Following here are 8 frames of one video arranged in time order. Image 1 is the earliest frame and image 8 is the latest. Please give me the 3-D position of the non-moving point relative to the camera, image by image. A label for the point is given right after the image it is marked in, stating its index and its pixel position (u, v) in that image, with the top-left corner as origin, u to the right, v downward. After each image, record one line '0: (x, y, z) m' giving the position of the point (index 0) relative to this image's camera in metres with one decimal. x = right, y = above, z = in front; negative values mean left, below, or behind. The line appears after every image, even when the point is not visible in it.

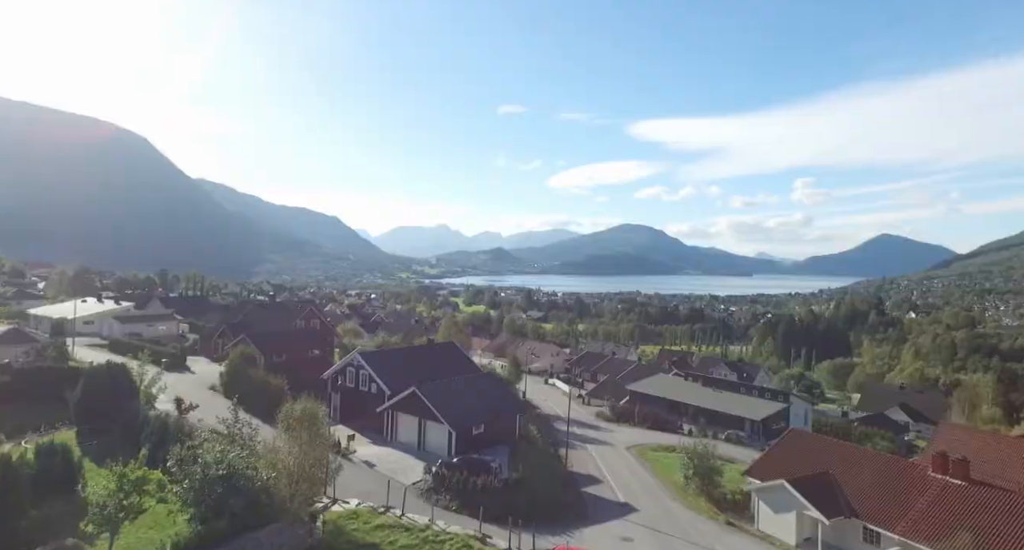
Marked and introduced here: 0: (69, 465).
0: (-10.8, -4.6, +15.6) m
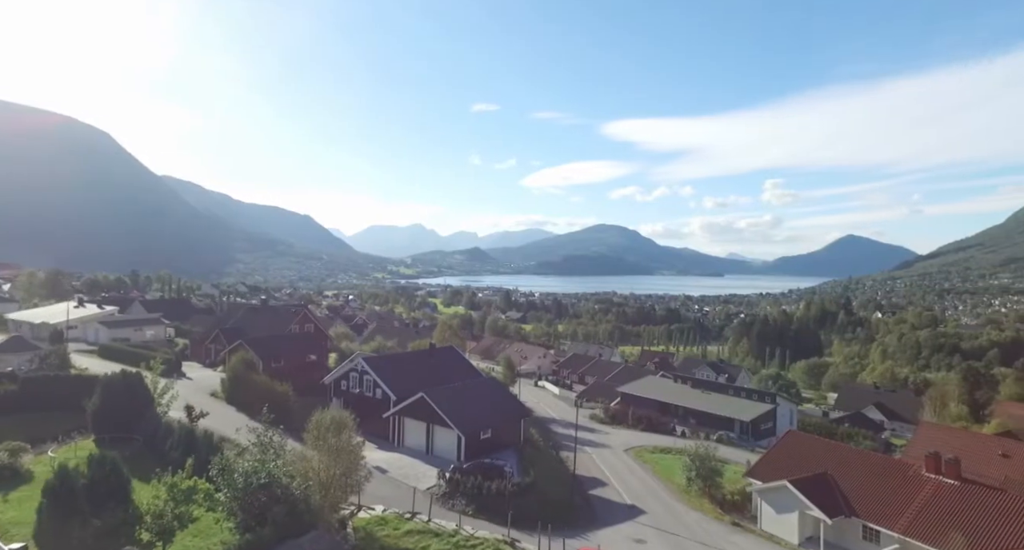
0: (-9.8, -5.0, +15.8) m
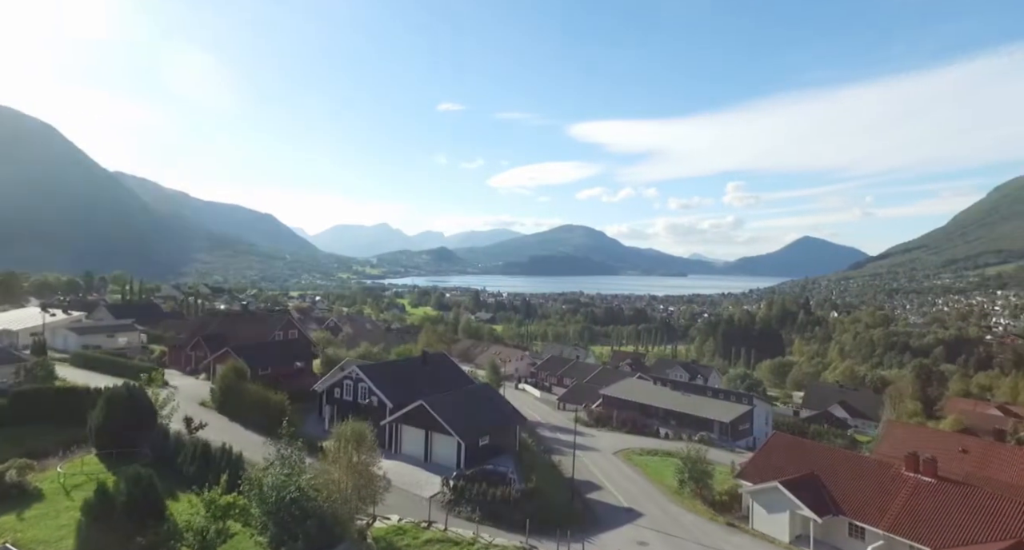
0: (-9.0, -5.5, +15.9) m
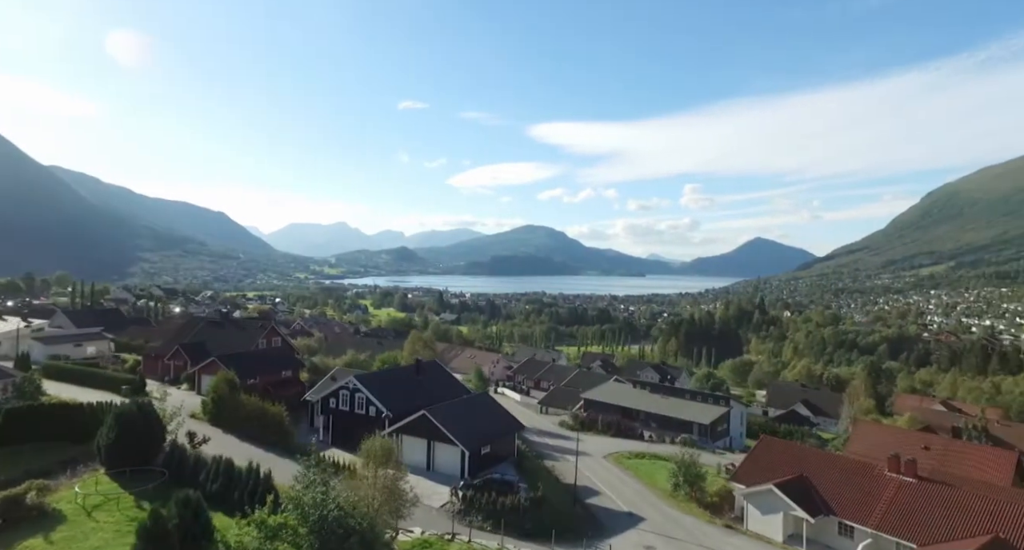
0: (-7.8, -6.1, +16.0) m
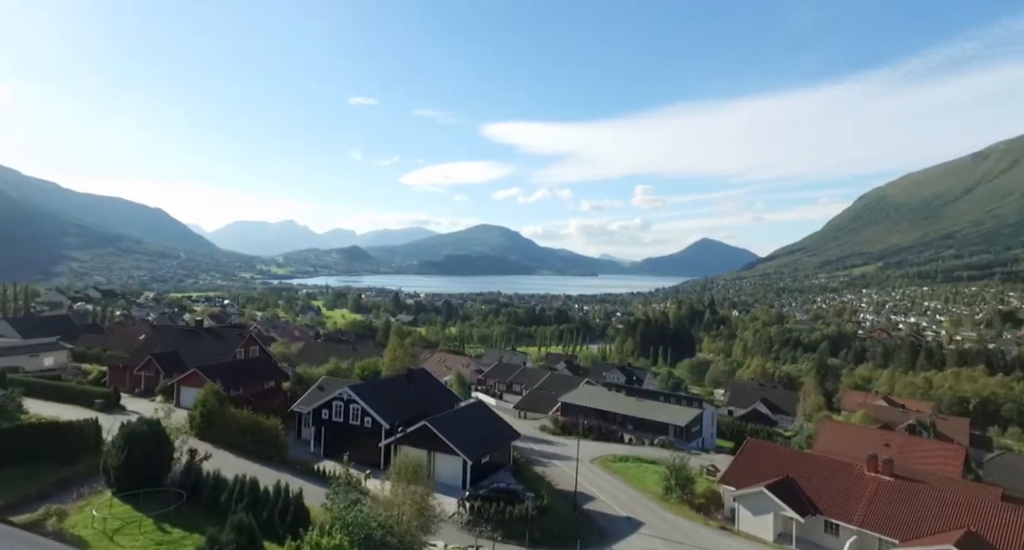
0: (-6.4, -6.8, +15.9) m
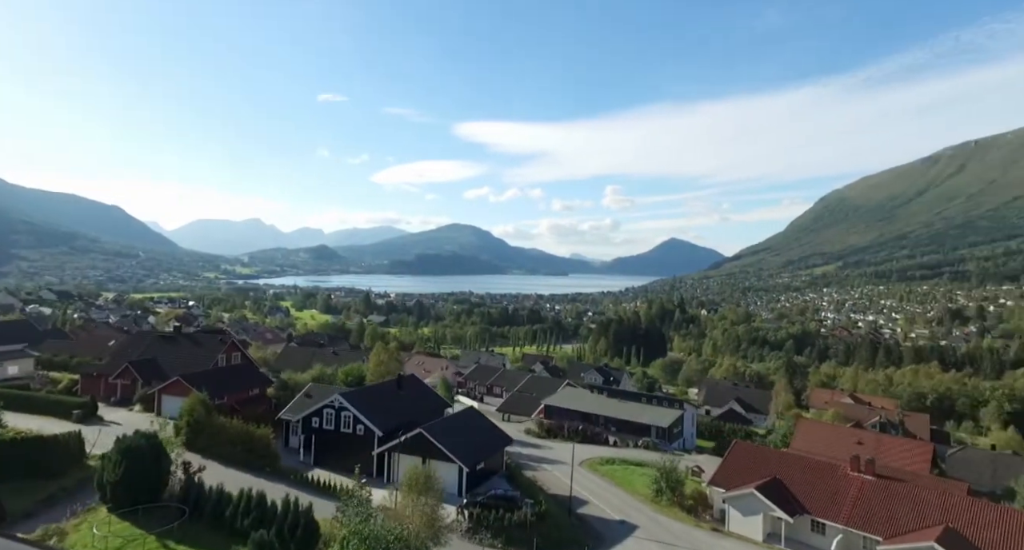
0: (-5.8, -7.3, +15.8) m
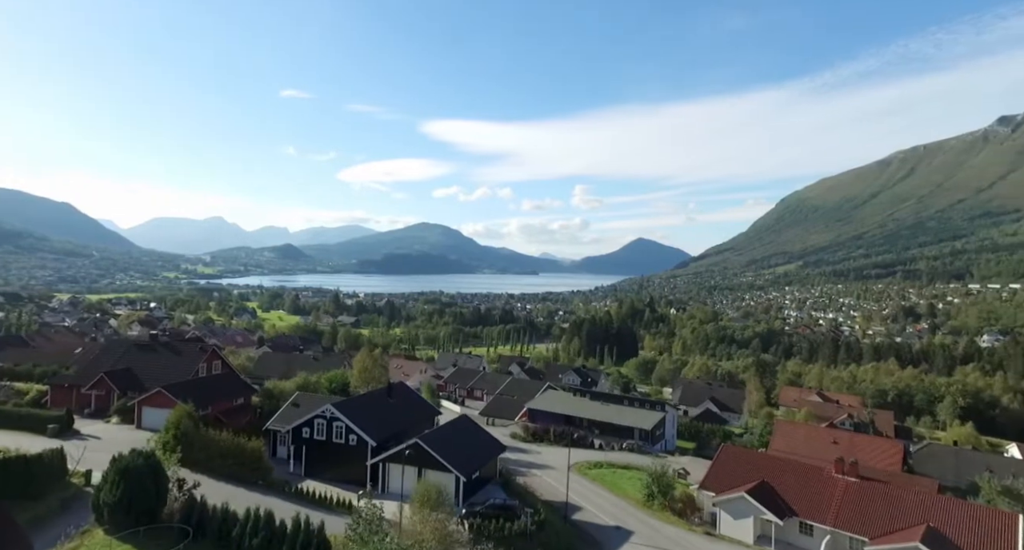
0: (-5.1, -7.8, +15.6) m
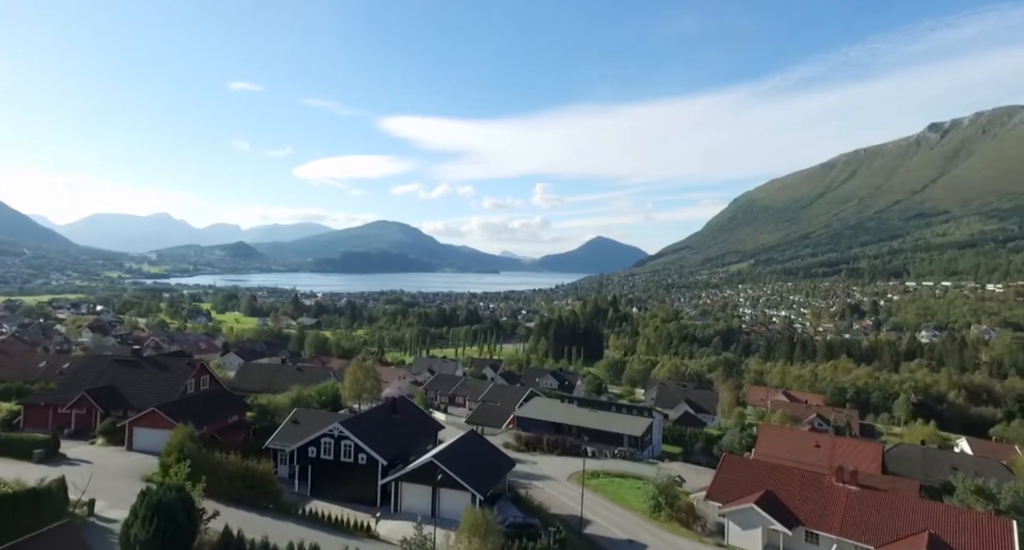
0: (-3.1, -8.8, +15.2) m
